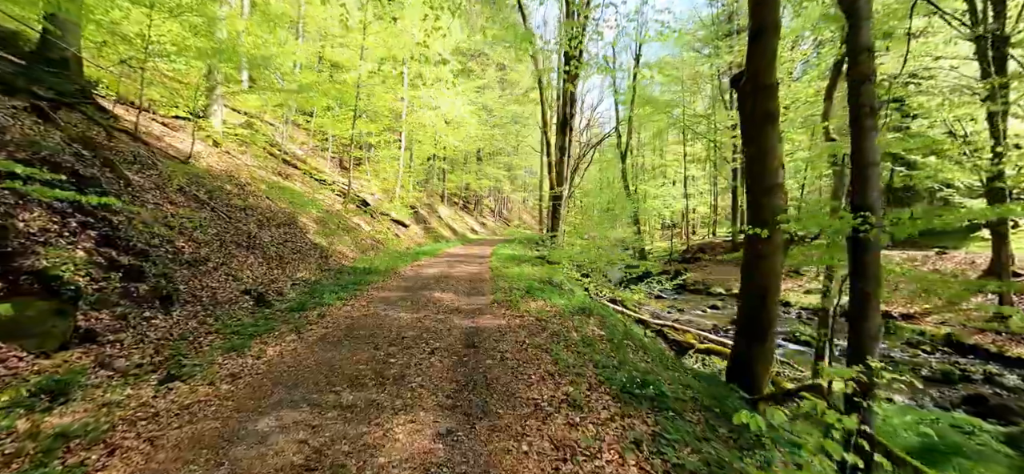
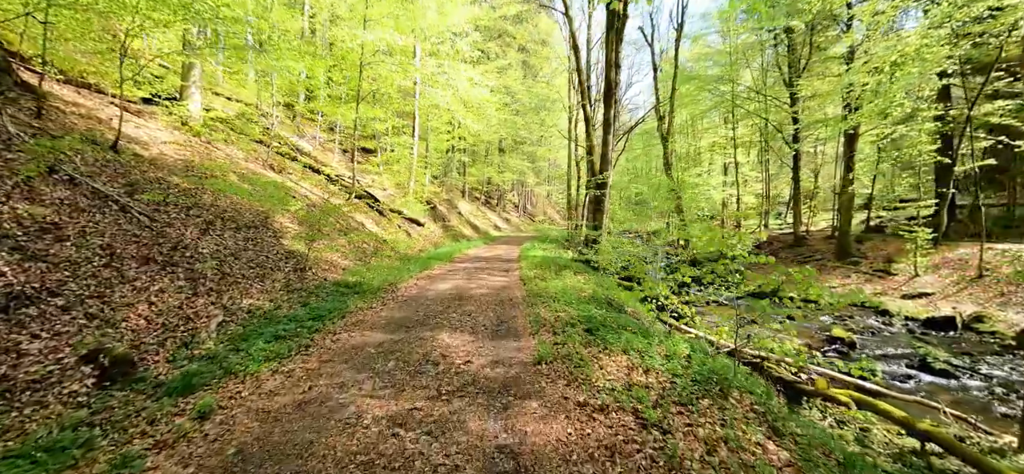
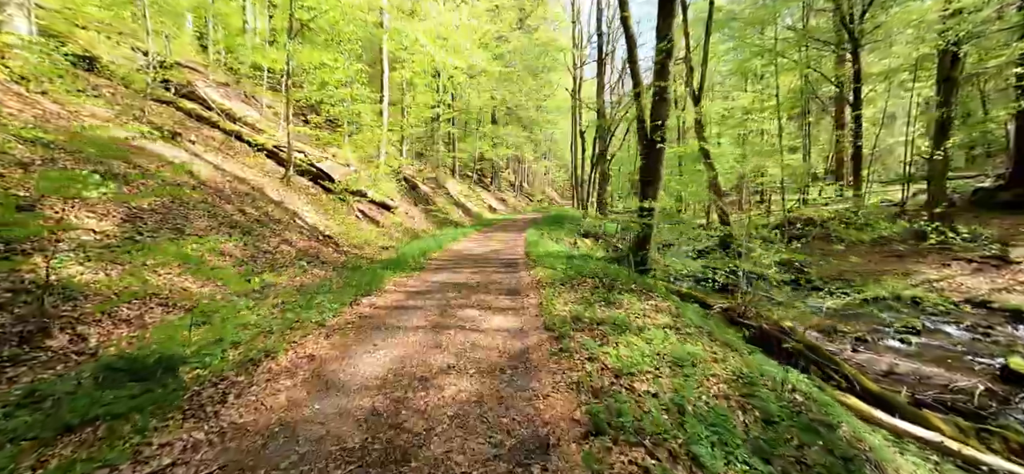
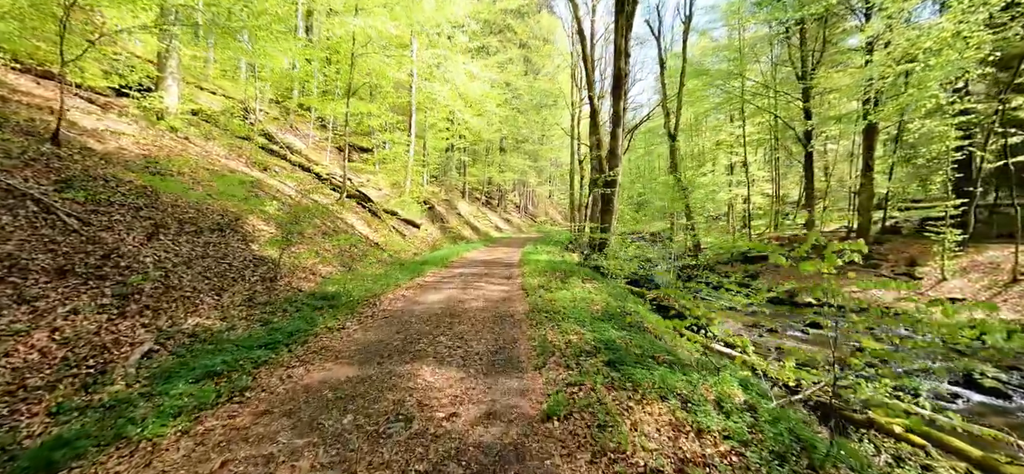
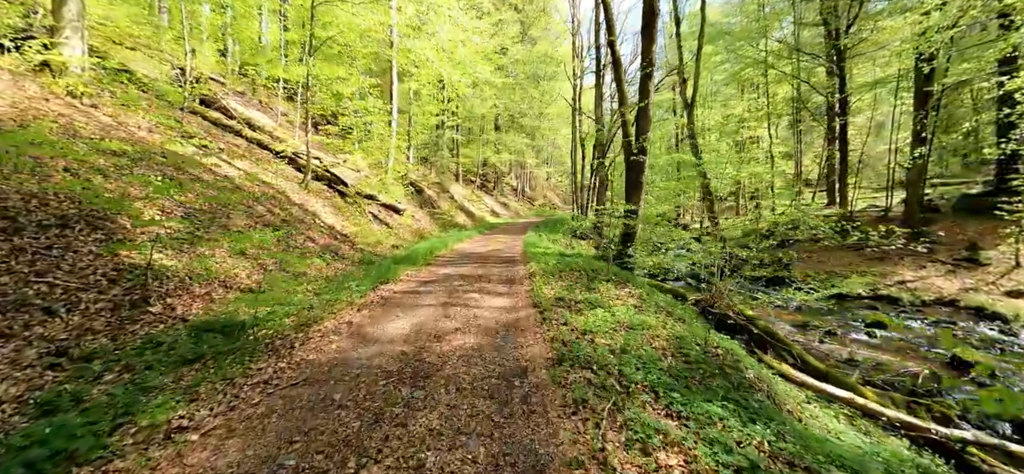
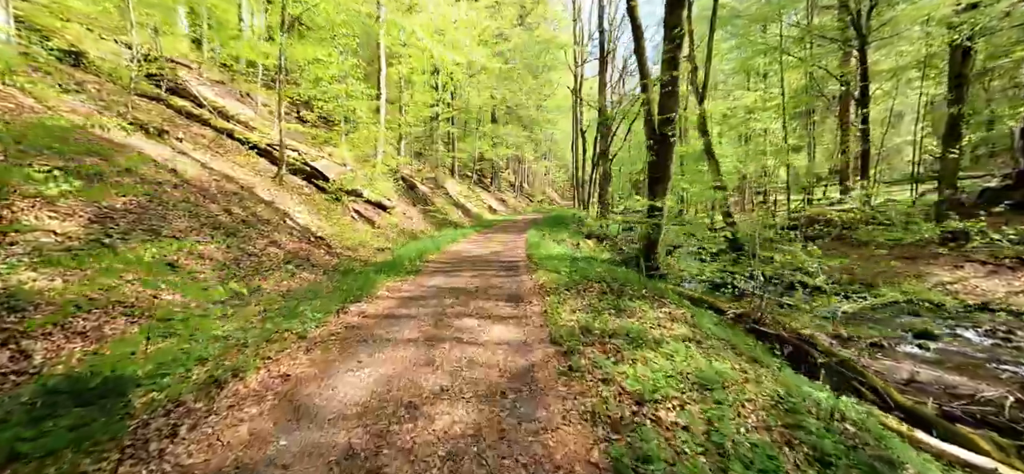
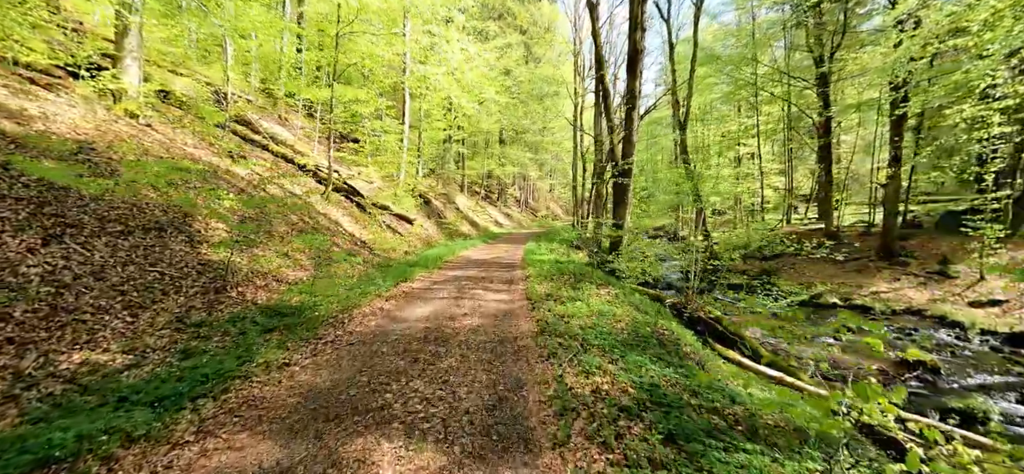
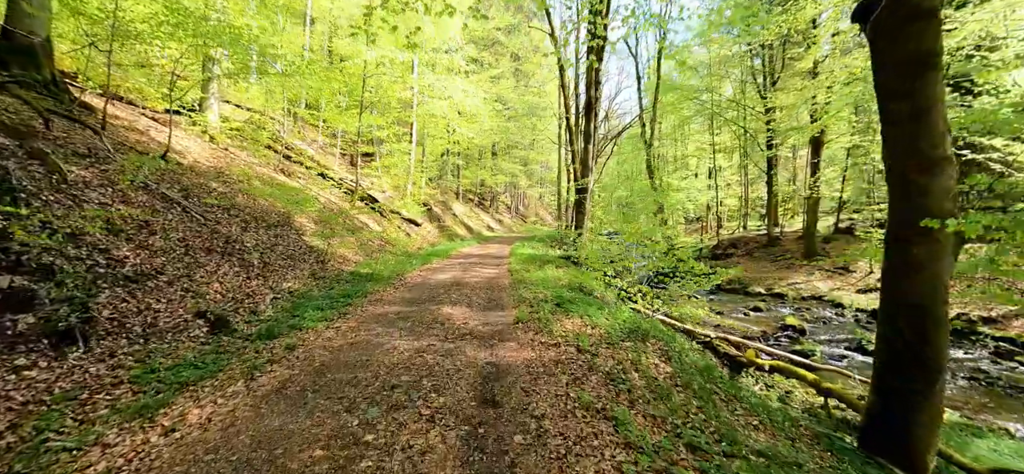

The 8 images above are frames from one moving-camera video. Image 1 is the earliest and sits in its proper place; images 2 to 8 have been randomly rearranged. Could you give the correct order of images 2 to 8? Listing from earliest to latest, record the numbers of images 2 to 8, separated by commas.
8, 2, 4, 7, 5, 3, 6
